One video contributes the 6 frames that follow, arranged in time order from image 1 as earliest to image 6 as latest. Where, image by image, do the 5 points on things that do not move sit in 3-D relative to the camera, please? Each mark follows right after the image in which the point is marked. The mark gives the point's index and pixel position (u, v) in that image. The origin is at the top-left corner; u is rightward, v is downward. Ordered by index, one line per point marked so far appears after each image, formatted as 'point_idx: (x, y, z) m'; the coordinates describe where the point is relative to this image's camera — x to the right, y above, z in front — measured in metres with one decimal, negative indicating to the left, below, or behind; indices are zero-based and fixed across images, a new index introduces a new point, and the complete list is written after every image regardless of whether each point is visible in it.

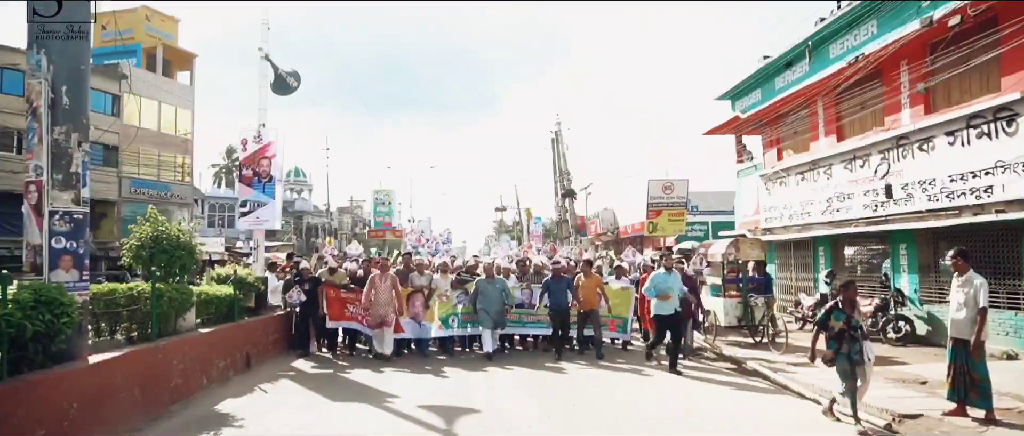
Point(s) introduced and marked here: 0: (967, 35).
0: (+7.6, +3.1, +10.8) m
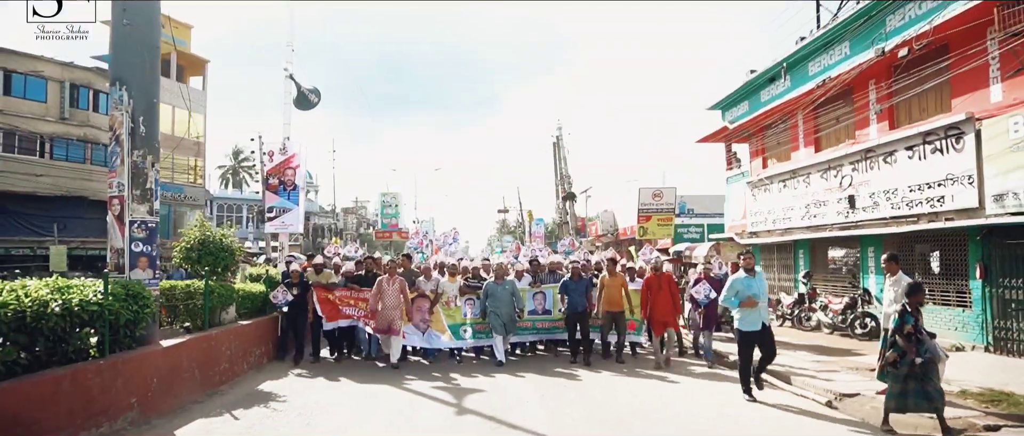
0: (+7.6, +3.0, +12.0) m
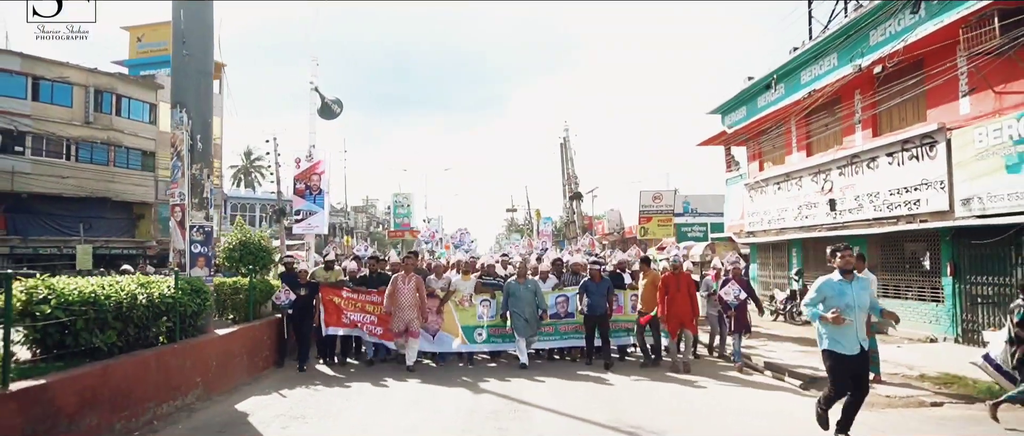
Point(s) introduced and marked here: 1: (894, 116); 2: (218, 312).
0: (+7.8, +2.9, +12.9) m
1: (+7.9, +2.1, +13.5) m
2: (-4.4, -1.4, +9.7) m
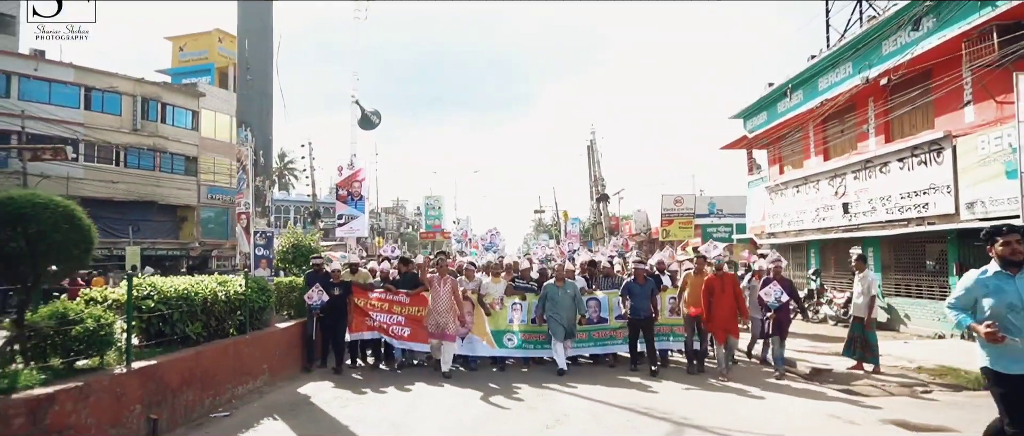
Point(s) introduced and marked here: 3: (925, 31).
0: (+8.4, +2.9, +13.5) m
1: (+8.5, +2.1, +14.1) m
2: (-3.9, -1.5, +10.8) m
3: (+7.9, +3.6, +12.4) m
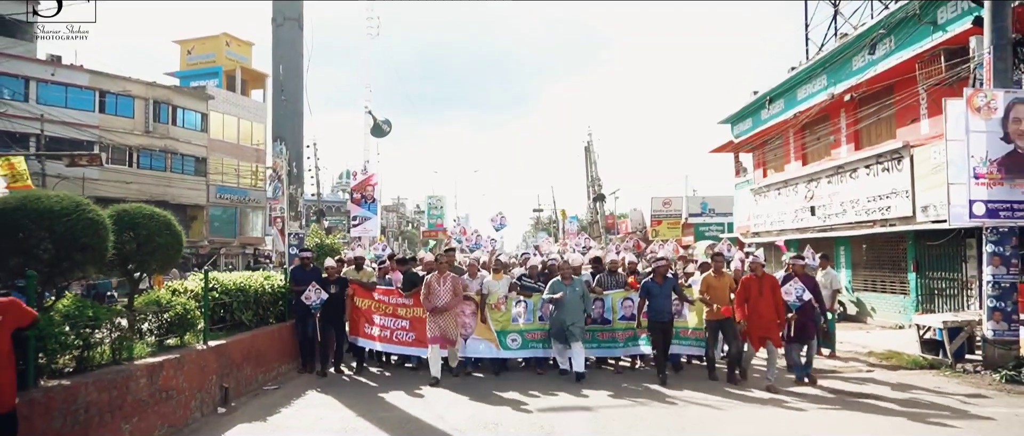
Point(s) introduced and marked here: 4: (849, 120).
0: (+8.4, +2.8, +14.9) m
1: (+8.5, +2.0, +15.4) m
2: (-3.9, -1.6, +12.2) m
3: (+7.9, +3.5, +13.8) m
4: (+8.3, +2.4, +16.2) m
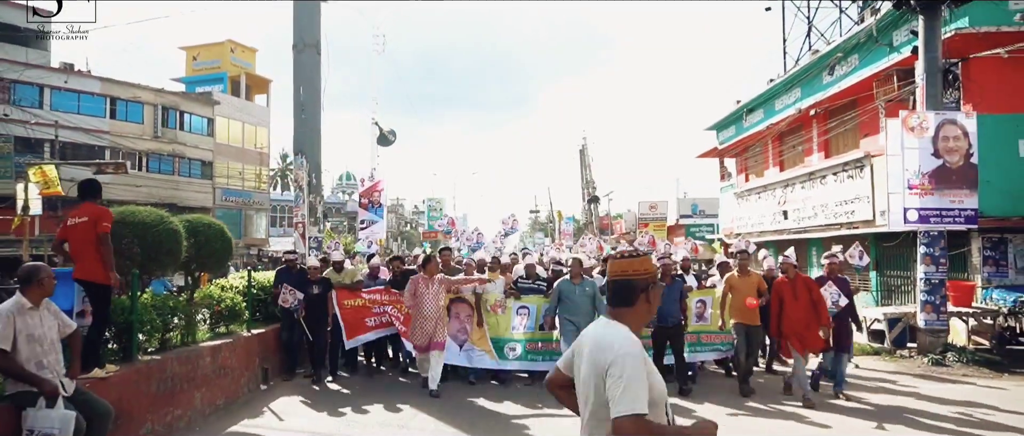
0: (+8.3, +2.8, +16.2) m
1: (+8.4, +1.9, +16.8) m
2: (-4.0, -1.7, +13.5) m
3: (+7.8, +3.5, +15.1) m
4: (+8.2, +2.4, +17.5) m
